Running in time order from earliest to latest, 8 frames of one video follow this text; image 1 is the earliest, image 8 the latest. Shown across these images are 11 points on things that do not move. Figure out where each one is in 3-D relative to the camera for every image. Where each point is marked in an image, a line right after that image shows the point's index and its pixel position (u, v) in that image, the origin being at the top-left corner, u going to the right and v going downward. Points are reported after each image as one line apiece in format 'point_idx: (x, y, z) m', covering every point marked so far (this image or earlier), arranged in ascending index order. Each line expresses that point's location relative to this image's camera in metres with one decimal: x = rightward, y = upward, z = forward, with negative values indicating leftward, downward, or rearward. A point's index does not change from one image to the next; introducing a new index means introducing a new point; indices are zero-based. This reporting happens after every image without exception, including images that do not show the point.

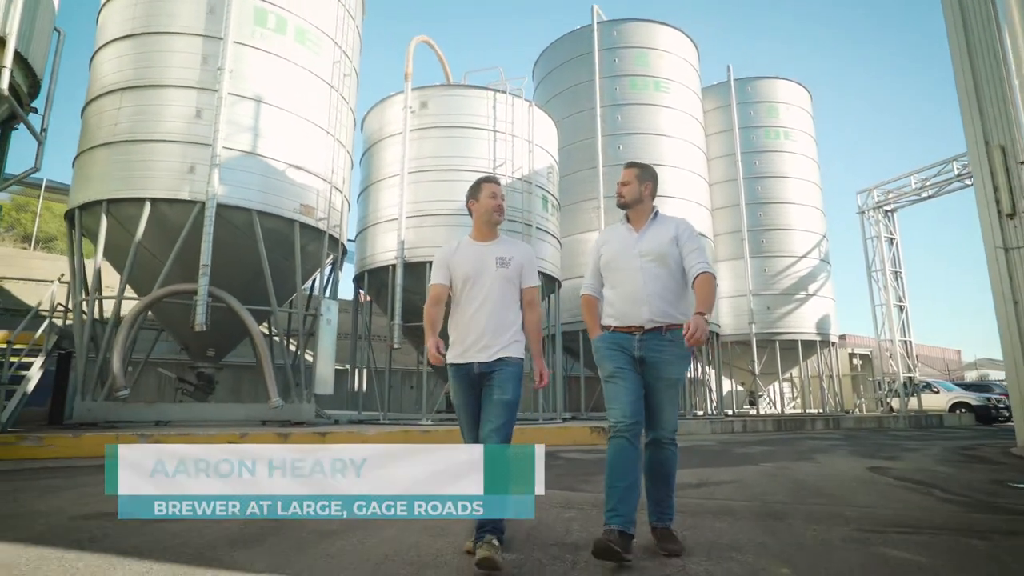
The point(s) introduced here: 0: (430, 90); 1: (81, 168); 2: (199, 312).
0: (-1.7, +4.1, +12.3) m
1: (-6.6, +1.8, +8.9) m
2: (-4.4, -0.3, +8.3) m
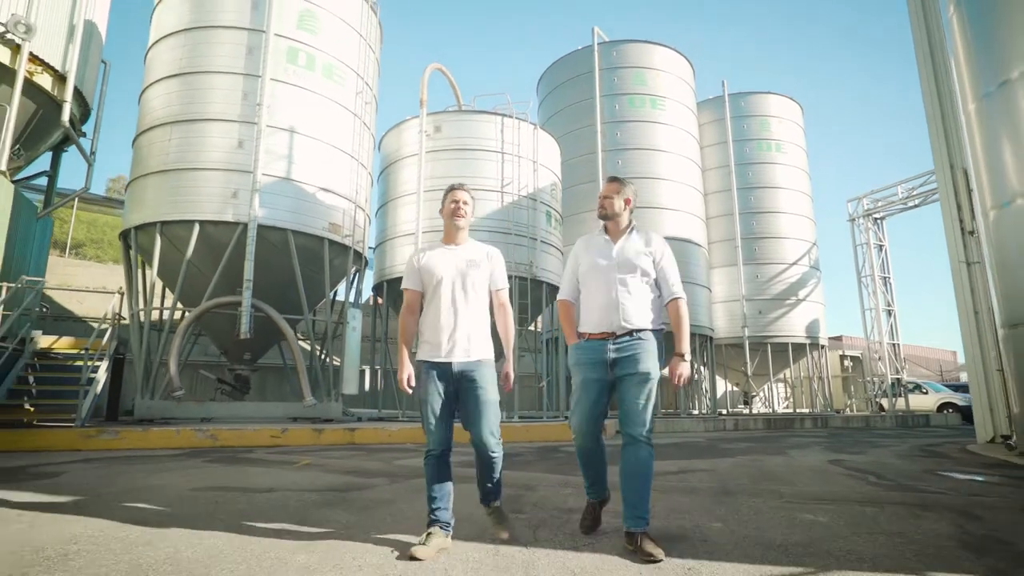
0: (-1.6, +3.9, +13.4) m
1: (-6.5, +1.6, +10.0) m
2: (-4.3, -0.5, +9.3) m
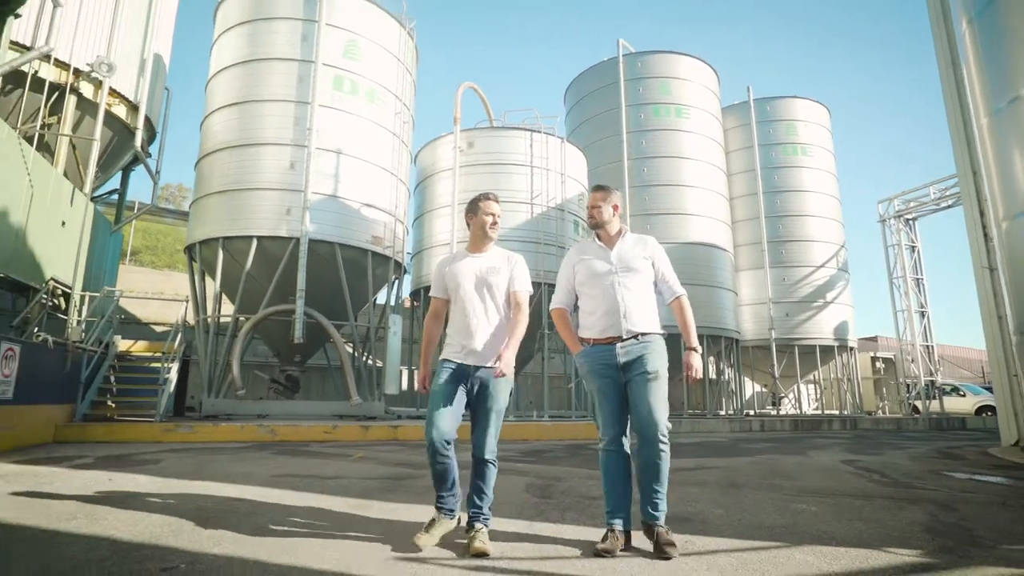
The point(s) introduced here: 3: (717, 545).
0: (-0.9, +3.8, +14.1) m
1: (-5.9, +1.5, +11.0) m
2: (-3.8, -0.7, +10.2) m
3: (+1.1, -1.4, +3.1) m
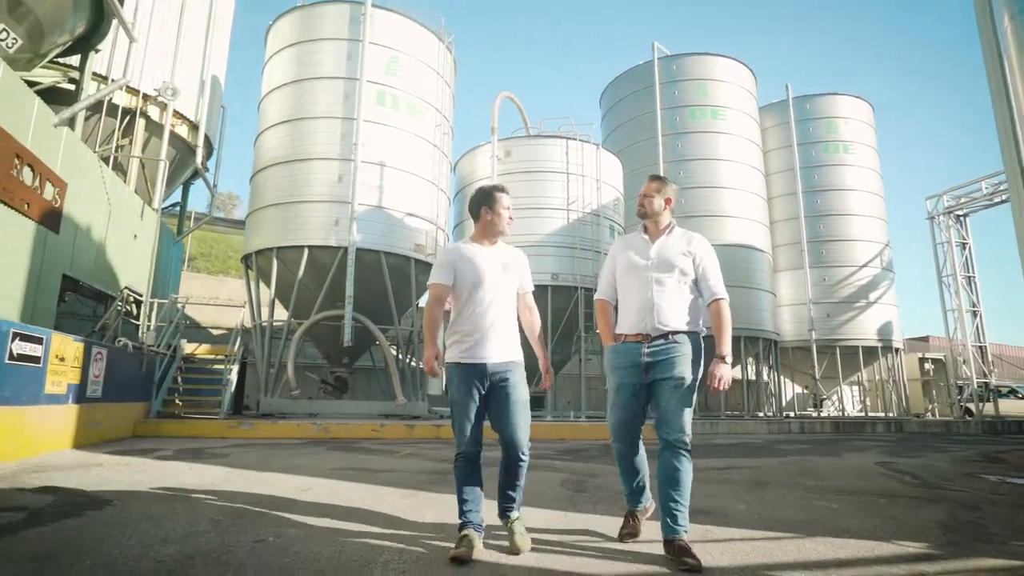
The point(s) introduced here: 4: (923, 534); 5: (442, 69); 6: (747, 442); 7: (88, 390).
0: (0.0, +3.7, +14.5) m
1: (-5.2, +1.3, +11.7) m
2: (-3.1, -0.8, +10.8) m
3: (+1.3, -1.5, +3.4) m
4: (+2.6, -1.5, +3.7) m
5: (-1.5, +4.9, +13.0) m
6: (+4.7, -3.1, +11.5) m
7: (-5.2, -1.2, +7.1) m
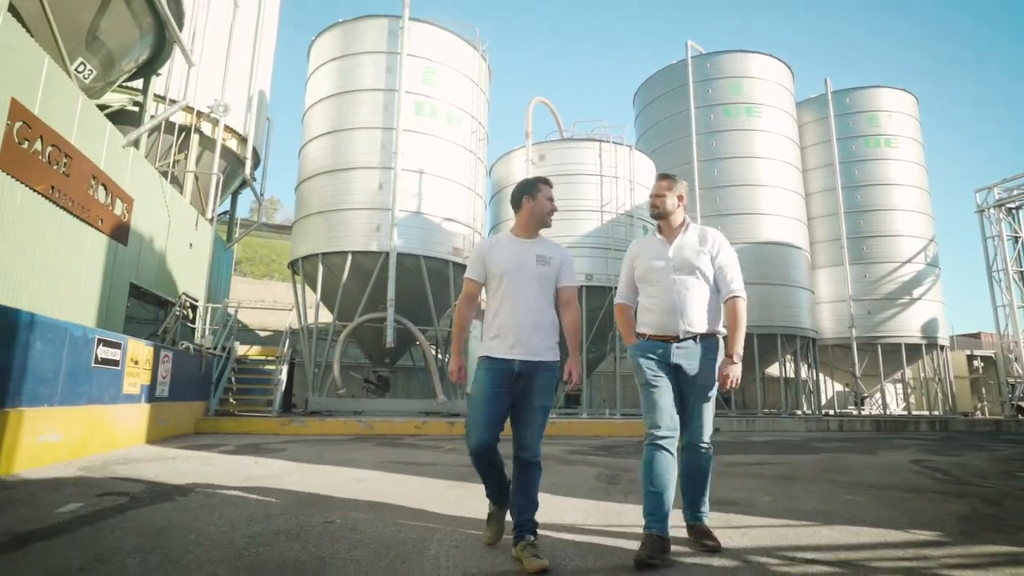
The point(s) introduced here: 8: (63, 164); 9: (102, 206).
0: (+0.9, +3.7, +14.8) m
1: (-4.5, +1.2, +12.4) m
2: (-2.4, -0.9, +11.3) m
3: (+1.5, -1.5, +3.7) m
4: (+2.8, -1.6, +3.8) m
5: (-0.8, +4.8, +13.4) m
6: (+5.4, -3.0, +11.6) m
7: (-4.7, -1.3, +7.7) m
8: (-5.6, +1.5, +7.3) m
9: (-5.8, +1.2, +8.3) m
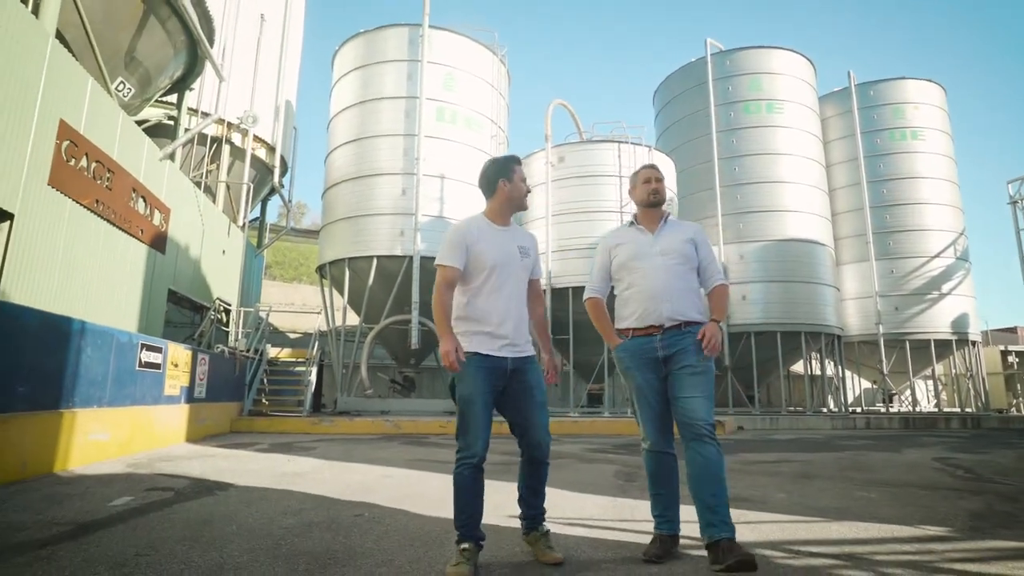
0: (+1.4, +3.7, +15.0) m
1: (-4.1, +1.2, +12.7) m
2: (-2.0, -0.9, +11.6) m
3: (+1.7, -1.5, +3.8) m
4: (+3.0, -1.6, +3.9) m
5: (-0.4, +4.8, +13.6) m
6: (+5.8, -3.0, +11.6) m
7: (-4.4, -1.4, +8.1) m
8: (-5.4, +1.4, +7.7) m
9: (-5.5, +1.1, +8.7) m
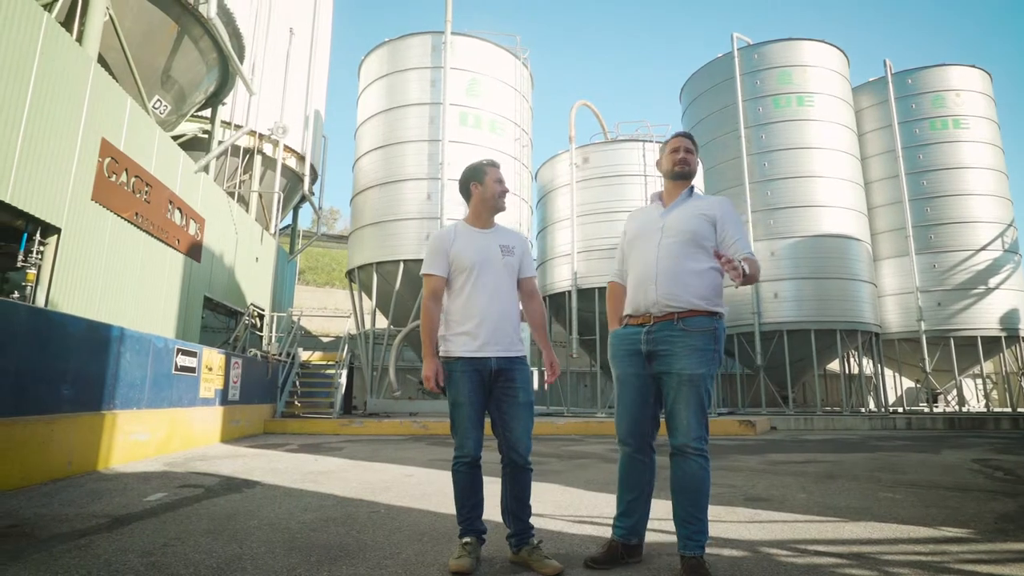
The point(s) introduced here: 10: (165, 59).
0: (+2.0, +3.6, +15.0) m
1: (-3.5, +1.1, +13.0) m
2: (-1.5, -1.0, +11.8) m
3: (+1.8, -1.5, +3.8) m
4: (+3.0, -1.5, +3.8) m
5: (+0.2, +4.8, +13.7) m
6: (+6.4, -2.9, +11.3) m
7: (-4.1, -1.5, +8.4) m
8: (-5.1, +1.3, +8.1) m
9: (-5.2, +1.0, +9.1) m
10: (-5.3, +3.5, +8.8) m
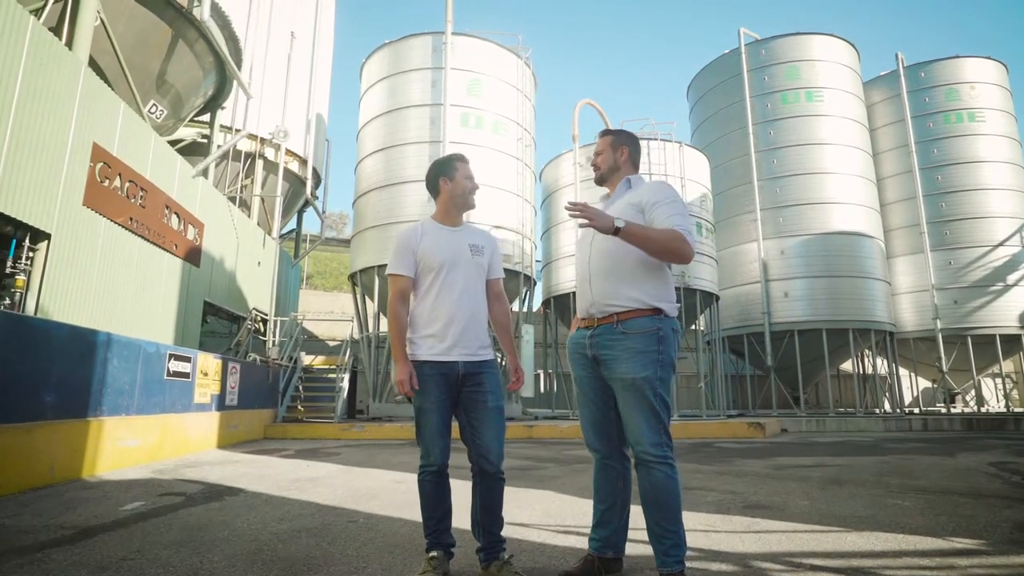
0: (+2.1, +3.6, +14.8) m
1: (-3.4, +1.0, +13.0) m
2: (-1.4, -1.0, +11.7) m
3: (+1.7, -1.5, +3.6) m
4: (+2.9, -1.5, +3.6) m
5: (+0.2, +4.7, +13.5) m
6: (+6.5, -2.9, +11.0) m
7: (-4.1, -1.6, +8.3) m
8: (-5.2, +1.3, +8.1) m
9: (-5.2, +0.9, +9.0) m
10: (-5.3, +3.4, +8.8) m
